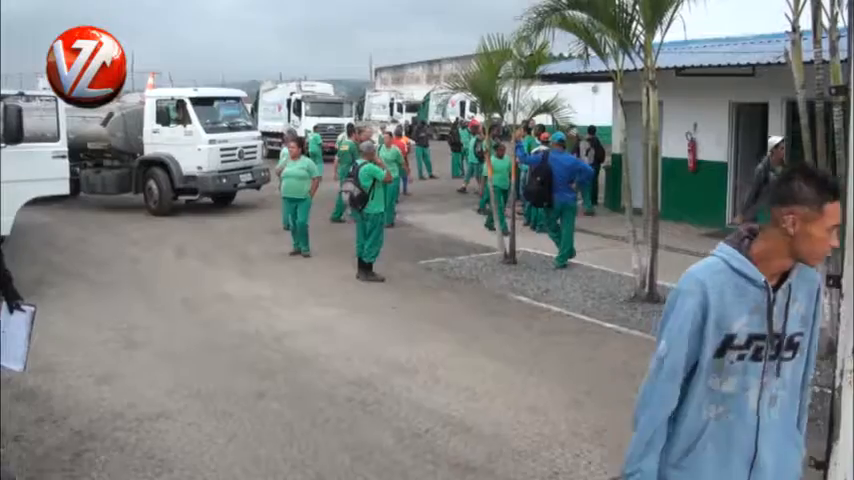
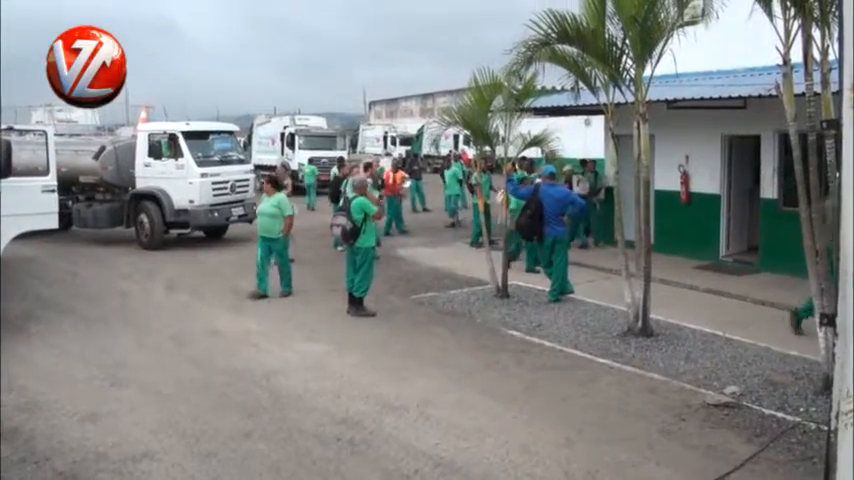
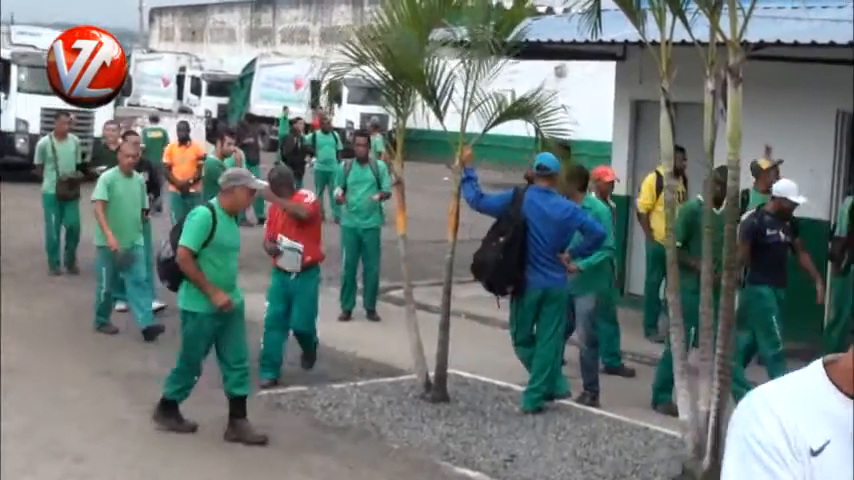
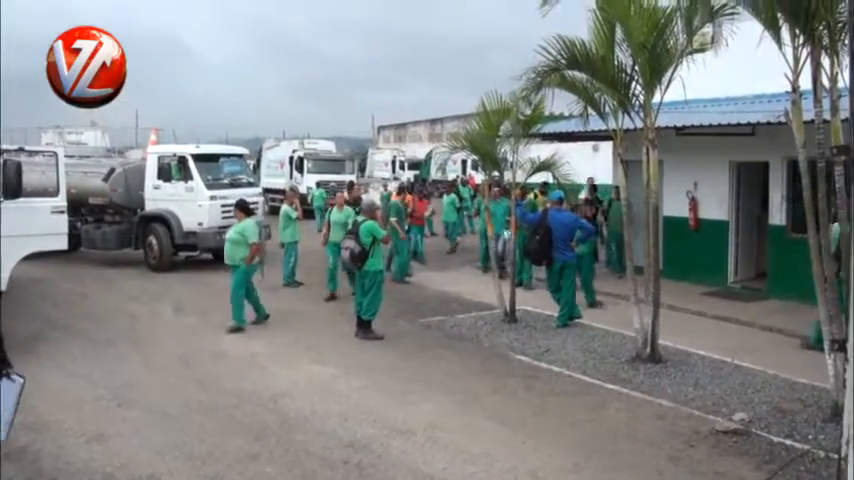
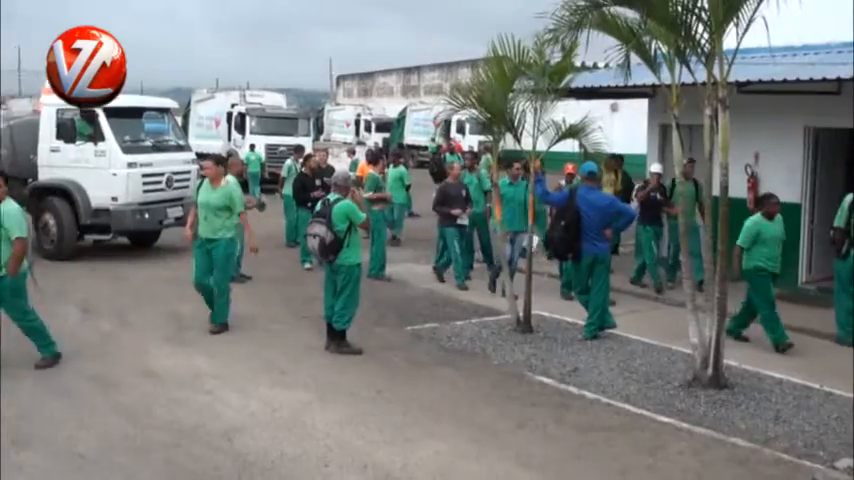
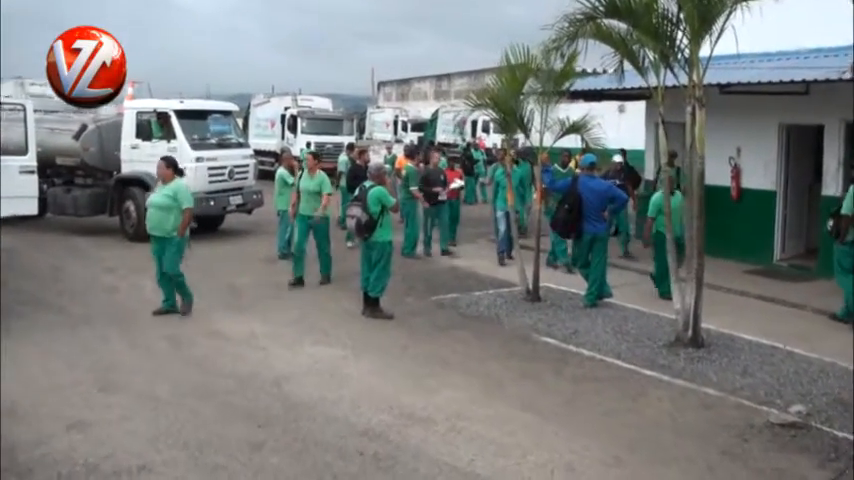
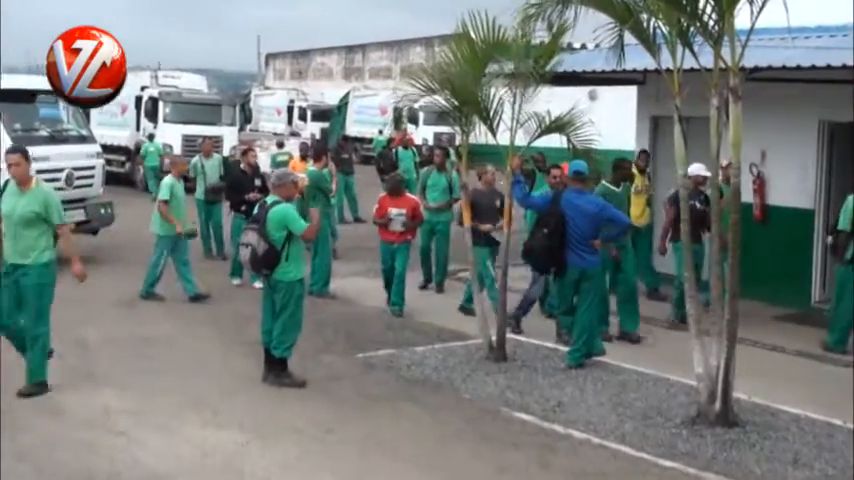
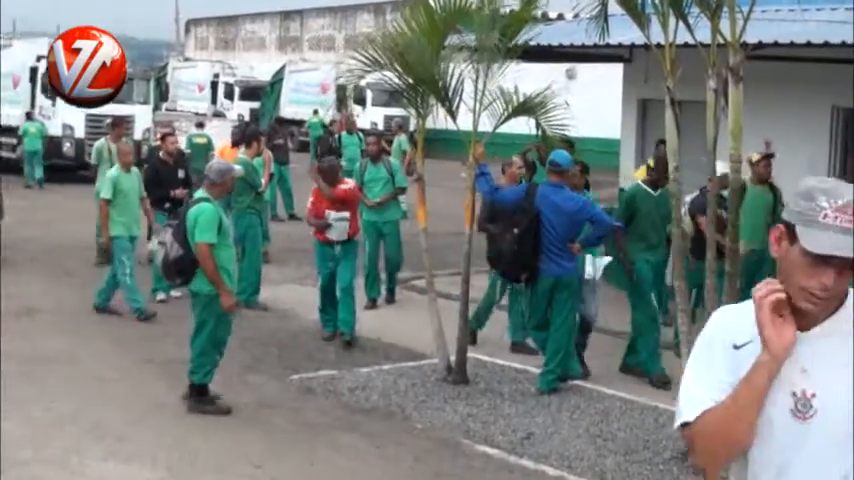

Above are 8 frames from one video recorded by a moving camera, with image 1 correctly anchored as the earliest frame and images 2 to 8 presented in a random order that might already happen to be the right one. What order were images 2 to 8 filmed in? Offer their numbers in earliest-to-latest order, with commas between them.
2, 4, 6, 5, 7, 8, 3
